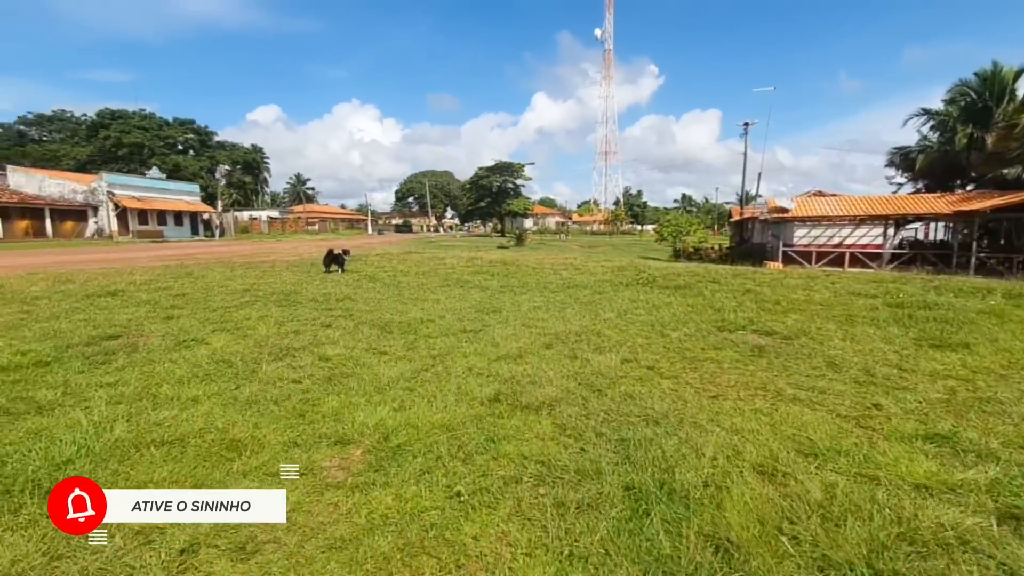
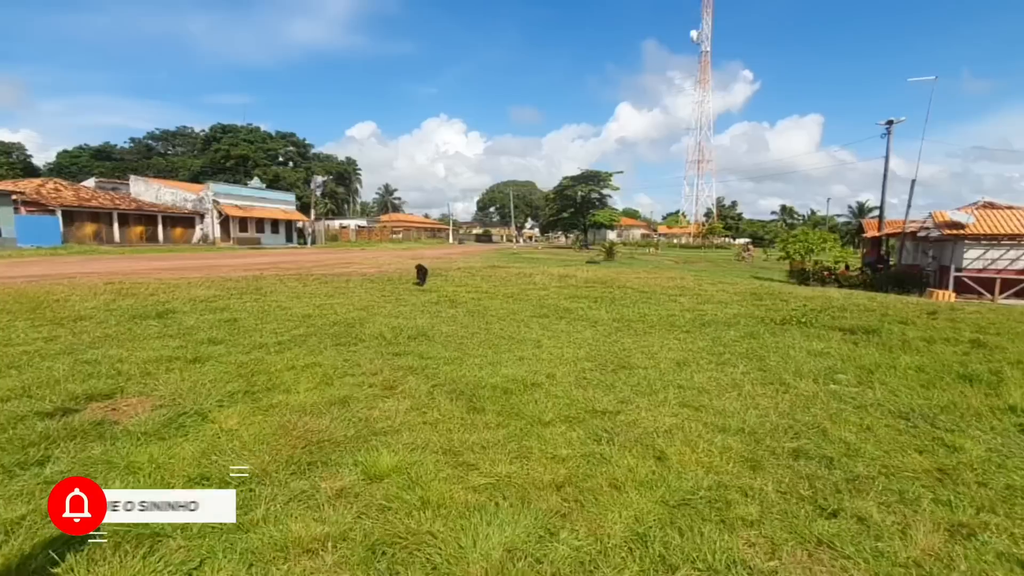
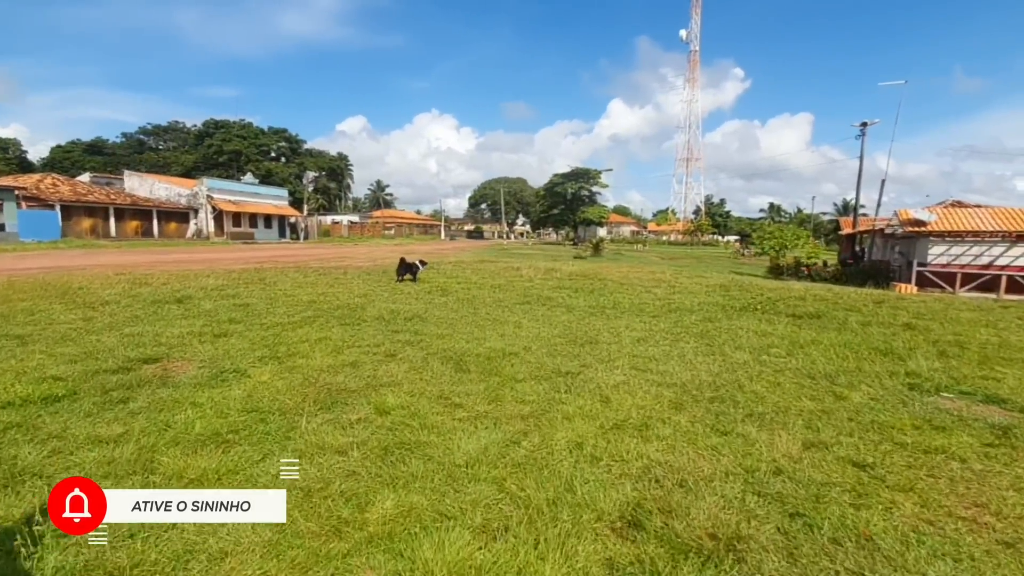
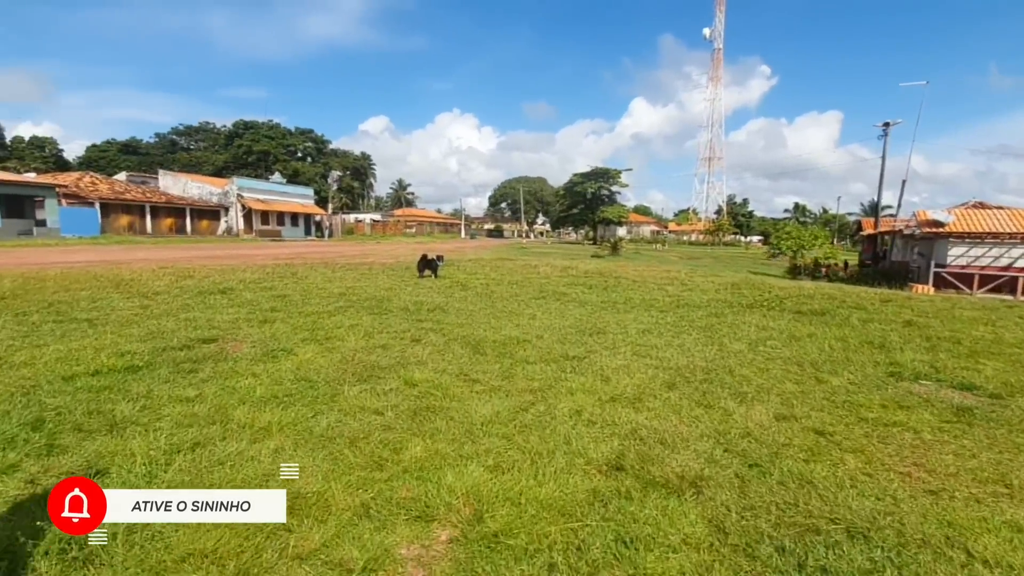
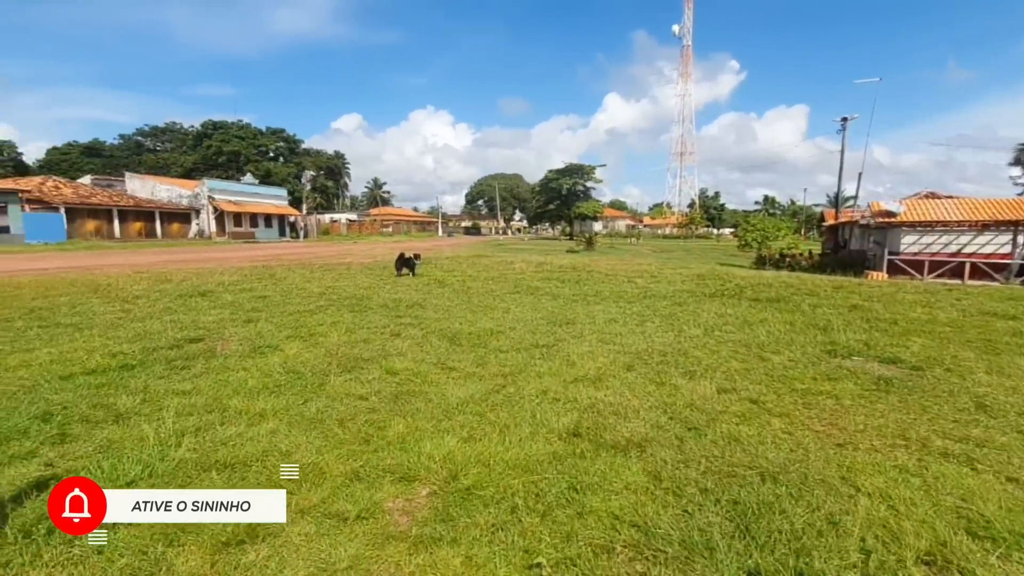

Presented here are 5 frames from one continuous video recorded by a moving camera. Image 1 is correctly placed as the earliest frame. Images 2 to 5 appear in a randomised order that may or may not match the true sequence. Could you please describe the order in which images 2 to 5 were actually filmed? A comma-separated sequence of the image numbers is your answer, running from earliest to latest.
5, 4, 3, 2
